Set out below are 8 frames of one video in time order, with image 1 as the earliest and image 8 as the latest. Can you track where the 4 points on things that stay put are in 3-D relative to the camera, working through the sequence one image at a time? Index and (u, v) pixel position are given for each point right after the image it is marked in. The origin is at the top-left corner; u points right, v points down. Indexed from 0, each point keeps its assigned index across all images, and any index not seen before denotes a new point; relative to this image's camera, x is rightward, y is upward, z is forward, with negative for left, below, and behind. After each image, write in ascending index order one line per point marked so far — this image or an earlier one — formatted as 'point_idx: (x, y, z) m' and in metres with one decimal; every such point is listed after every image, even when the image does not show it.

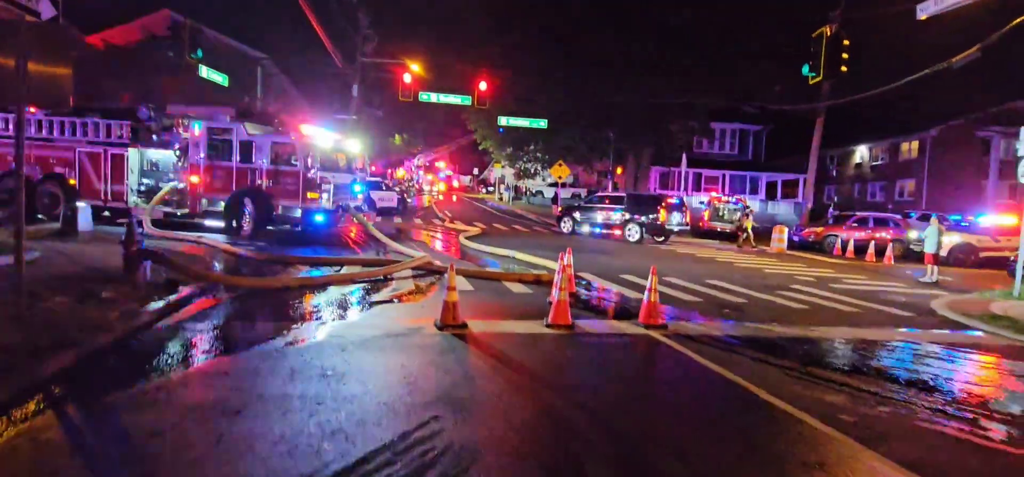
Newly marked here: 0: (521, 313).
0: (+0.1, -1.3, +9.2) m
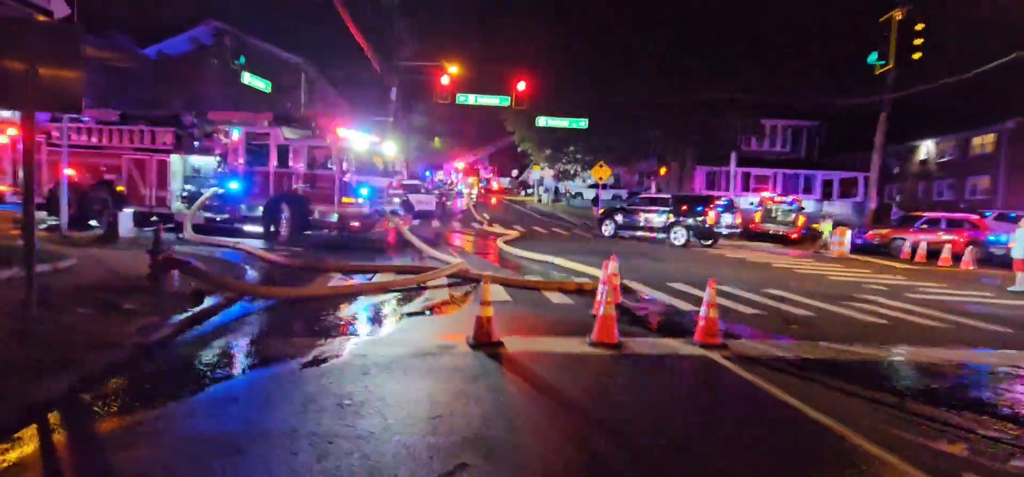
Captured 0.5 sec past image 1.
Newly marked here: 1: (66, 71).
0: (+0.8, -1.5, +8.4) m
1: (-5.4, +2.0, +6.2) m
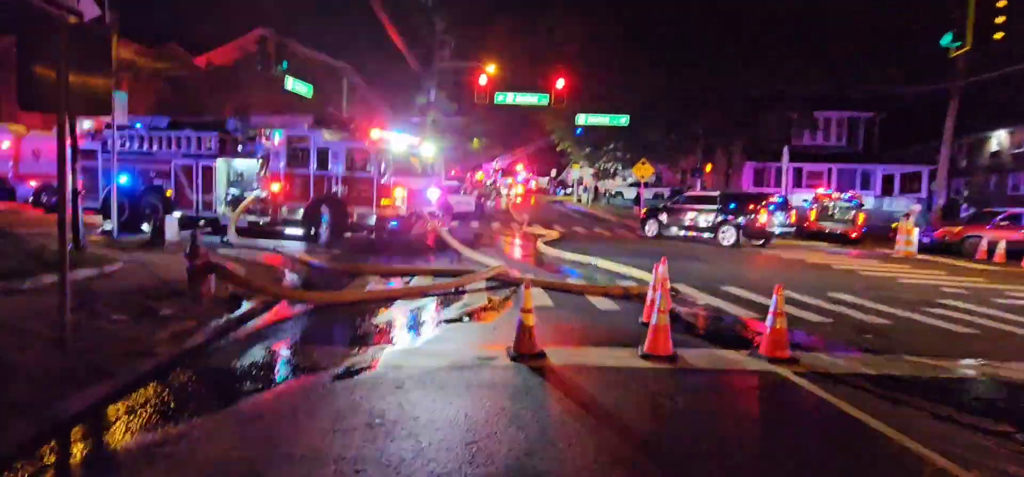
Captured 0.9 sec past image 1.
0: (+1.5, -1.5, +7.7) m
1: (-4.9, +1.9, +6.0) m
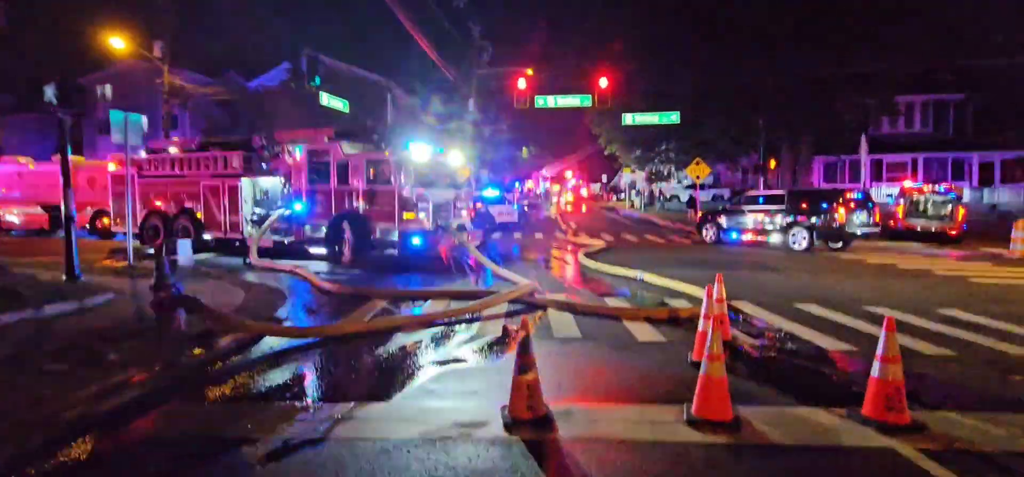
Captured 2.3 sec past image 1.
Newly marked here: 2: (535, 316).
0: (+1.5, -1.7, +5.9) m
1: (-5.1, +1.5, +4.9) m
2: (+0.4, -1.4, +9.5) m
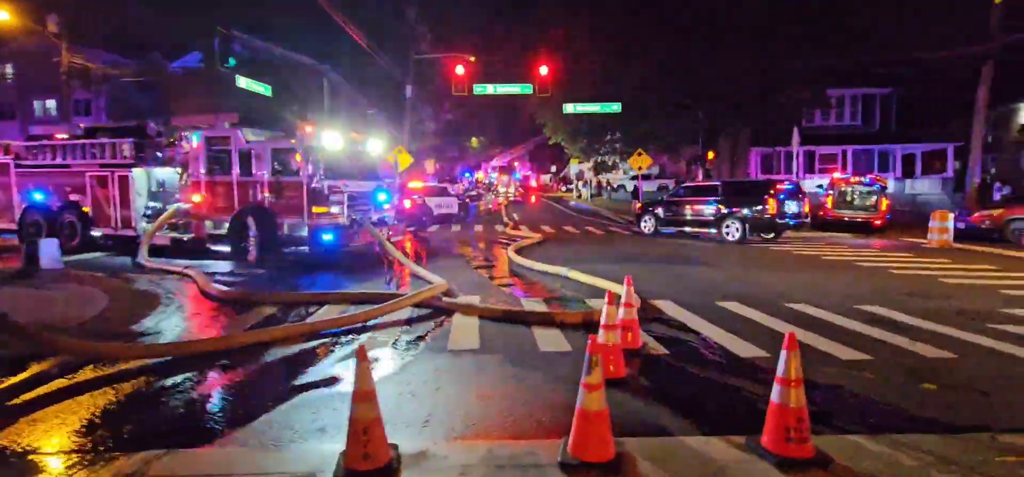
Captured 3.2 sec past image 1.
0: (+0.2, -1.7, +5.0) m
1: (-6.3, +1.4, +3.4) m
2: (-1.3, -1.4, +8.5) m
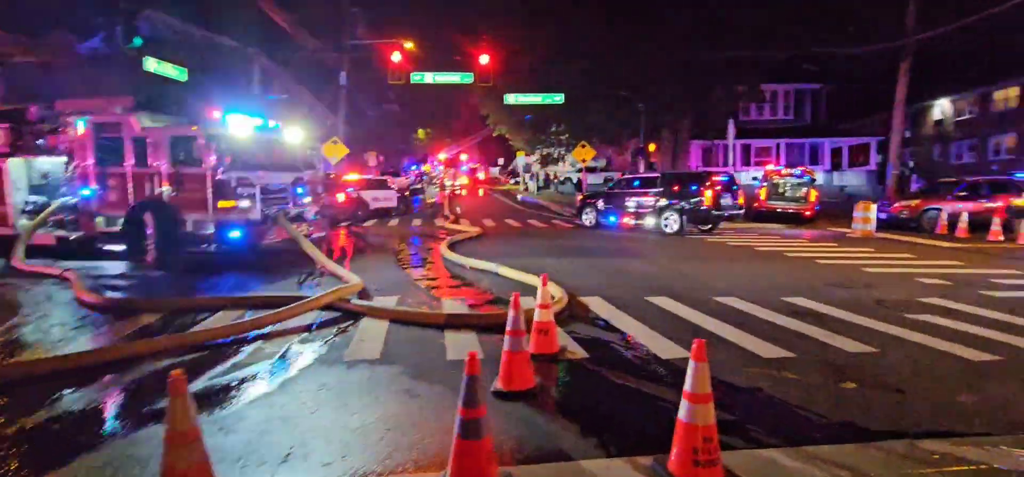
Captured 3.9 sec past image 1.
0: (-0.8, -1.7, +4.3) m
1: (-7.2, +1.4, +2.1) m
2: (-2.6, -1.4, +7.7) m
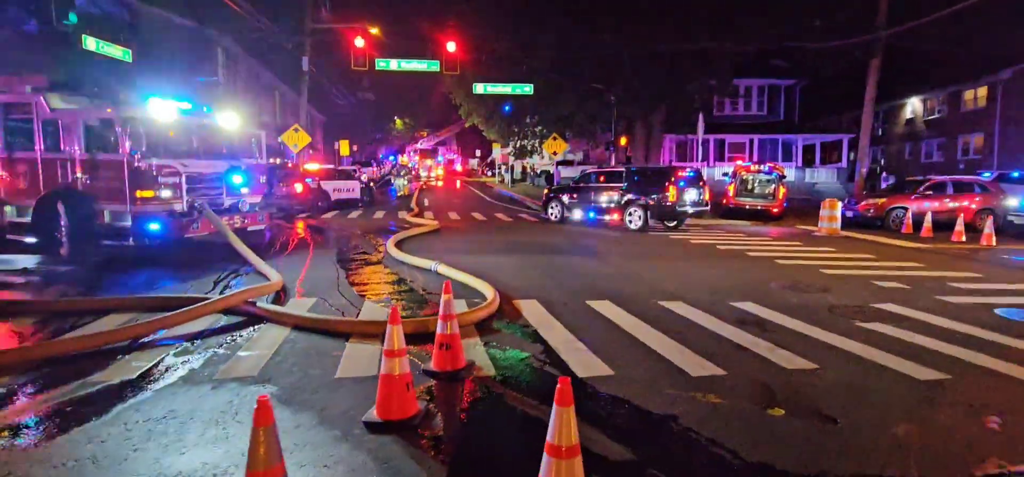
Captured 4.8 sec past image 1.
0: (-1.9, -1.7, +3.5) m
1: (-8.1, +1.4, +1.0) m
2: (-3.7, -1.3, +6.8) m
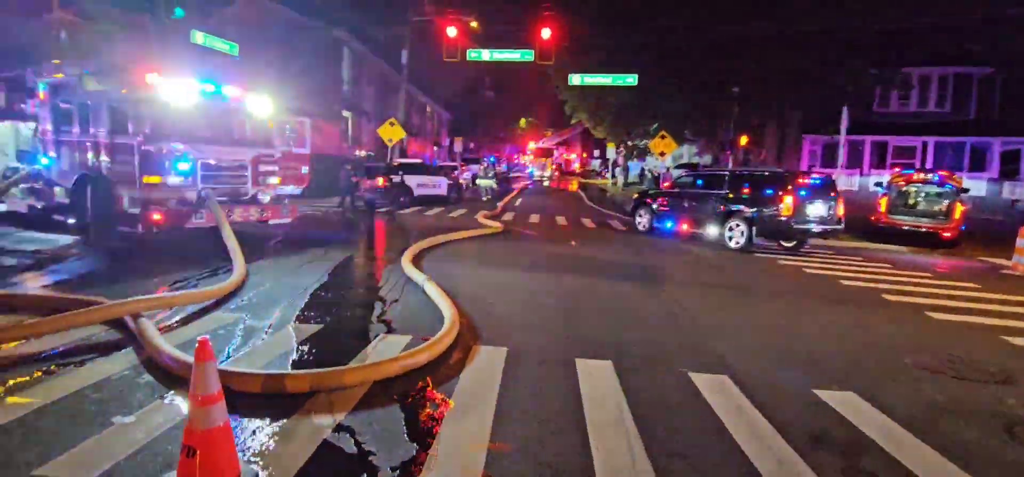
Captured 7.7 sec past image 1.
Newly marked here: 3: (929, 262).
0: (-3.7, -1.8, +1.5) m
1: (-10.1, +1.7, +0.6) m
2: (-4.6, -1.3, +5.2) m
3: (+12.2, -0.7, +15.1) m
